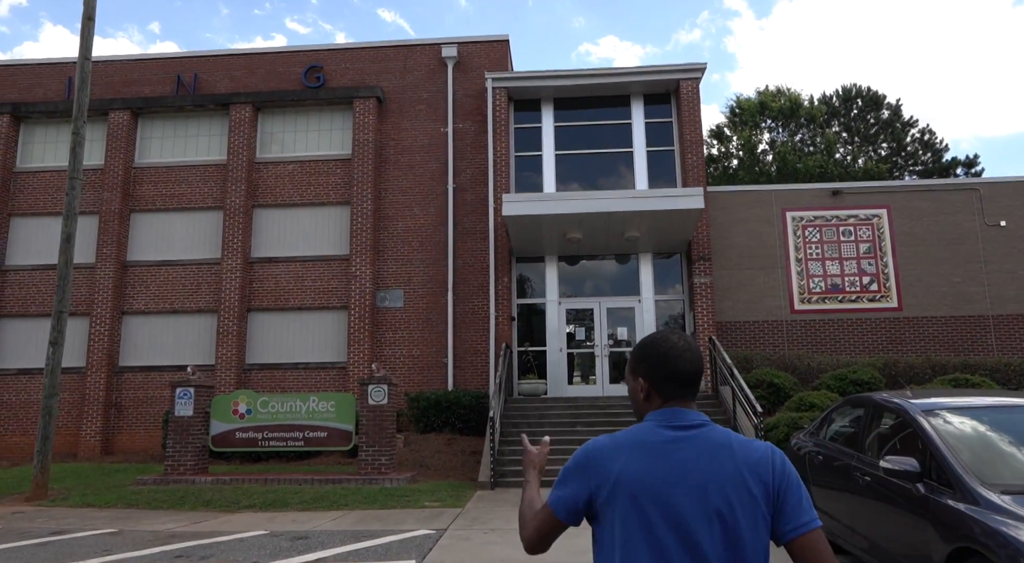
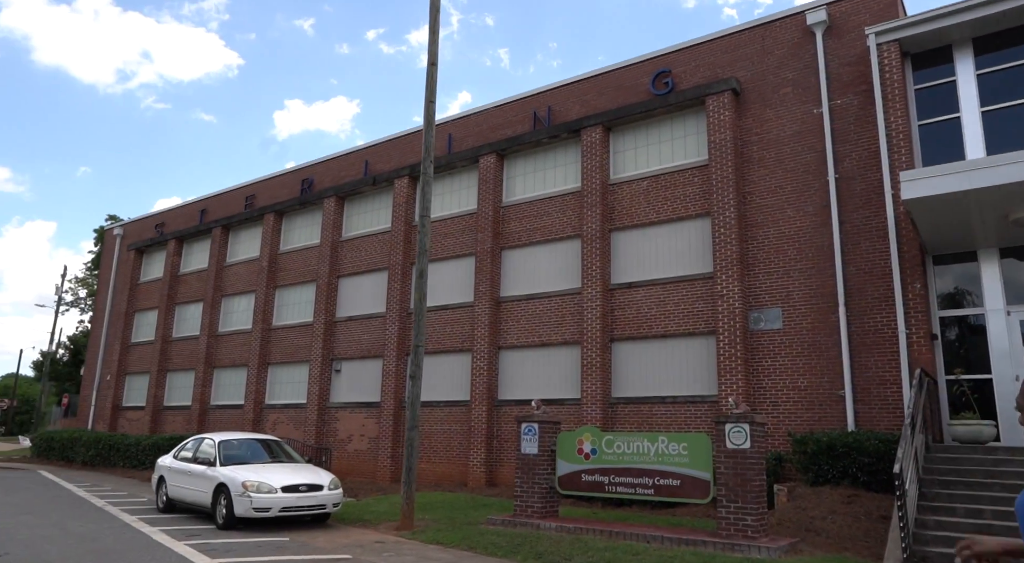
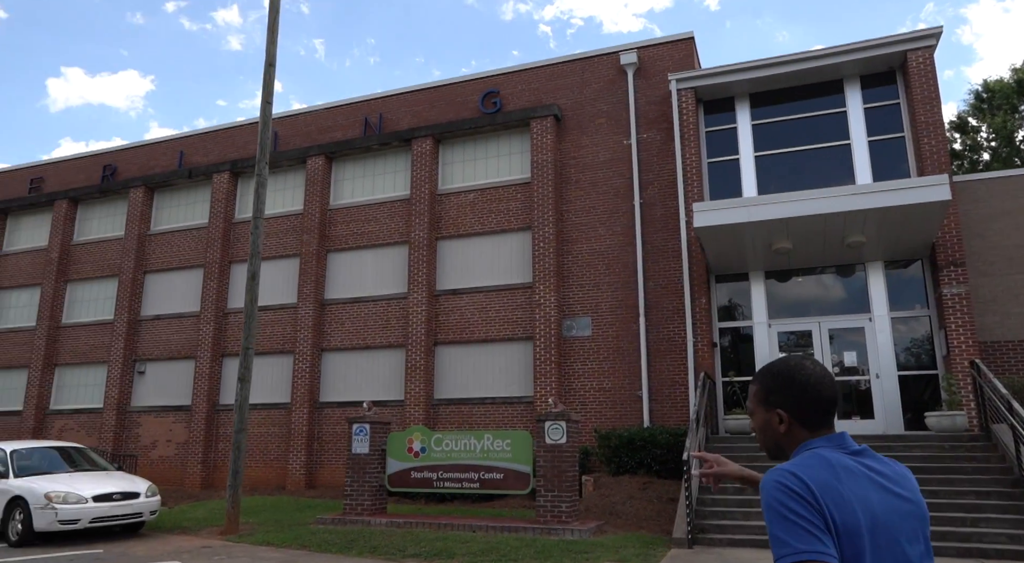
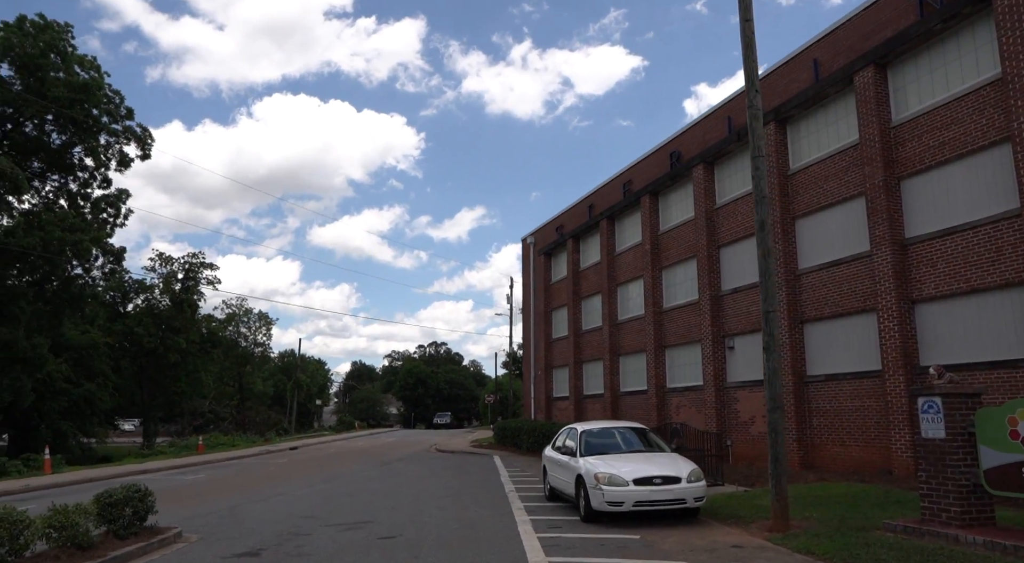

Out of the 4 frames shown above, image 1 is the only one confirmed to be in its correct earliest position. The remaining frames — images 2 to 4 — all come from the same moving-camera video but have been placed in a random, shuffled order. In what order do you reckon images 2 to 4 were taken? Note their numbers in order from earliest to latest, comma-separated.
3, 2, 4
